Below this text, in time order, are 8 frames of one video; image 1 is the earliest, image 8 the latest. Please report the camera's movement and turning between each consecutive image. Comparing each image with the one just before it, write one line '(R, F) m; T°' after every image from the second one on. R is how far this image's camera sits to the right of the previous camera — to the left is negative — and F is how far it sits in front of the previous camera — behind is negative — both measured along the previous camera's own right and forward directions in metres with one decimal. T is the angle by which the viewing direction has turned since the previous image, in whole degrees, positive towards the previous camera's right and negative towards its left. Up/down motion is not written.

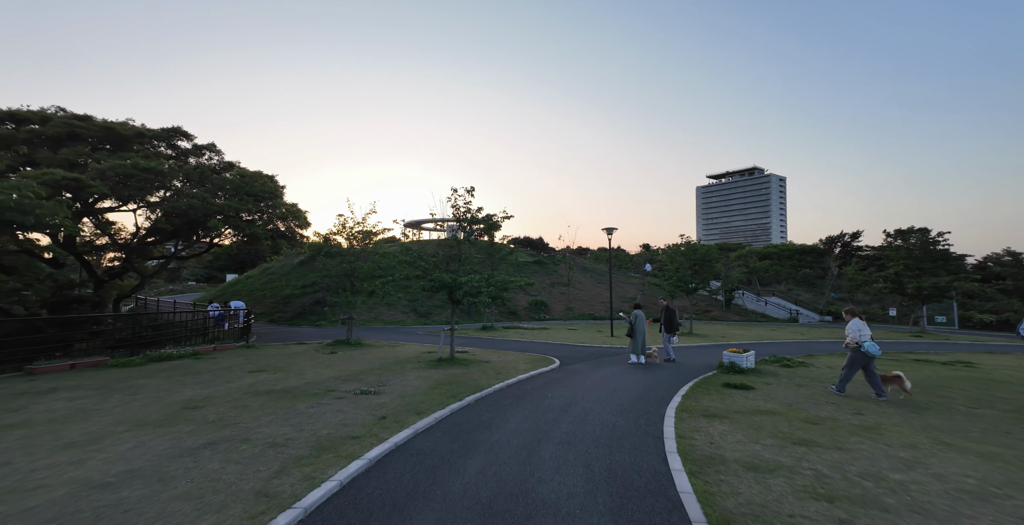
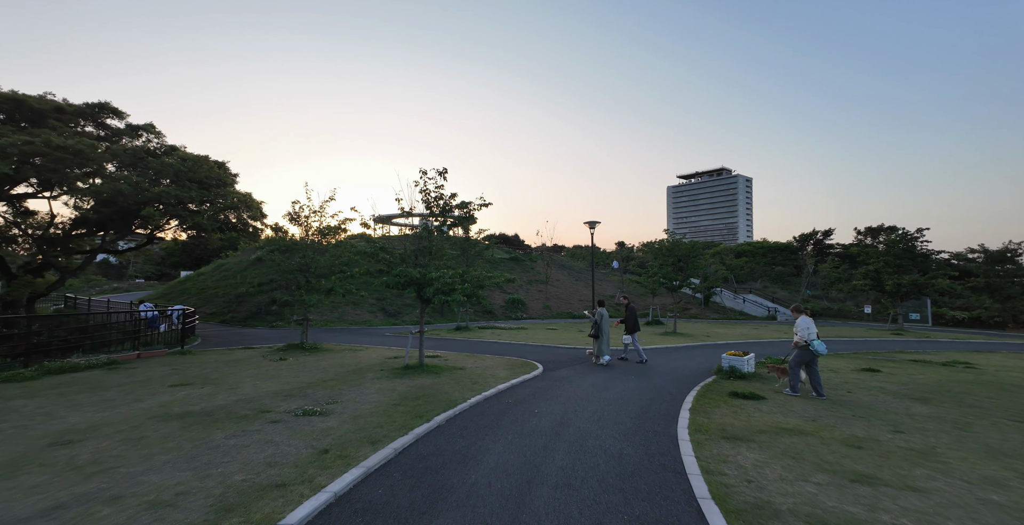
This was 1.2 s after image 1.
(-0.1, +1.5) m; +3°
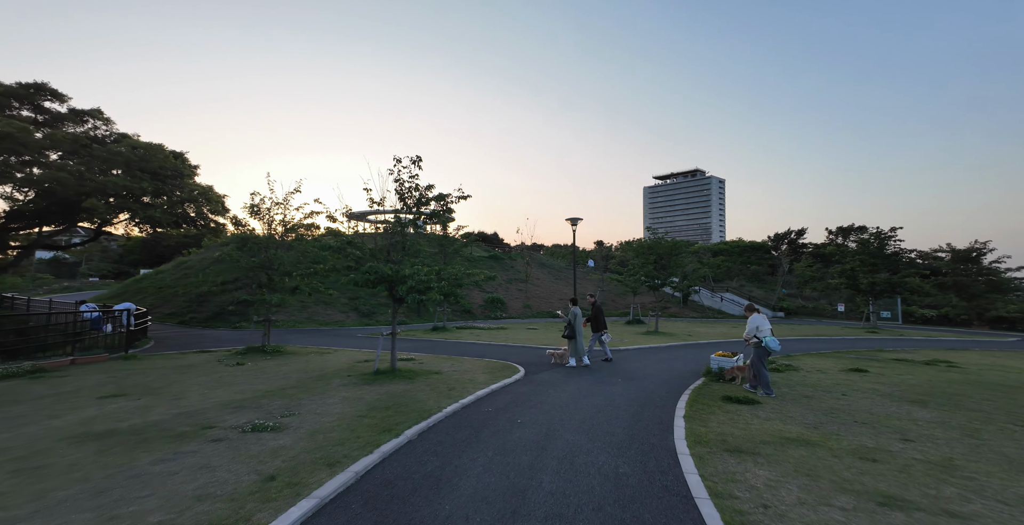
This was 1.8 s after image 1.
(0.0, +0.7) m; +3°
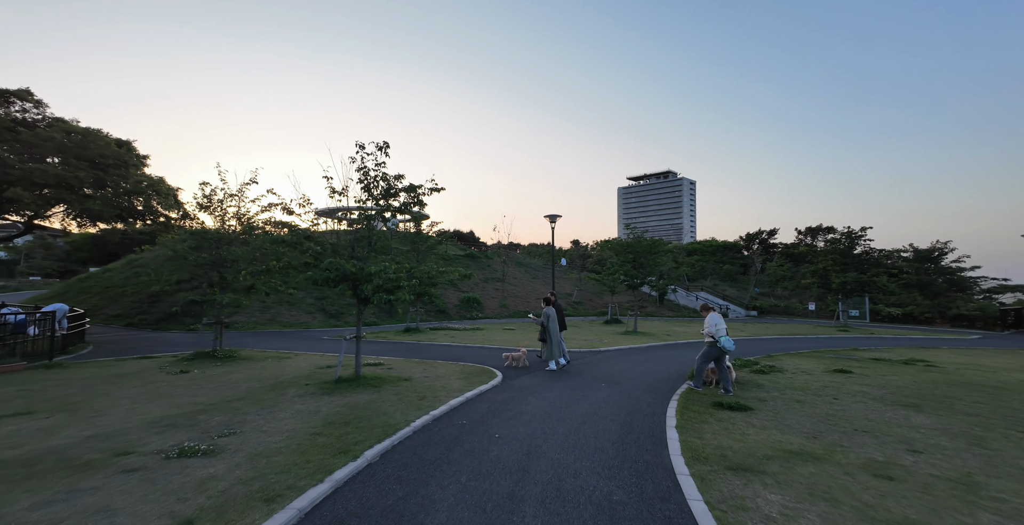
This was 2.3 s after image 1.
(0.0, +0.7) m; +3°
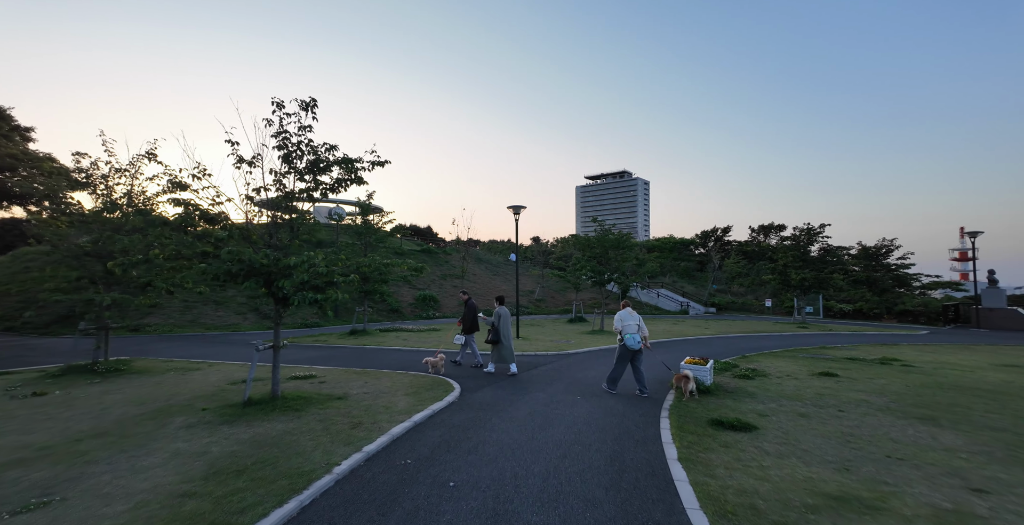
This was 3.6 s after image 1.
(0.0, +1.6) m; +5°
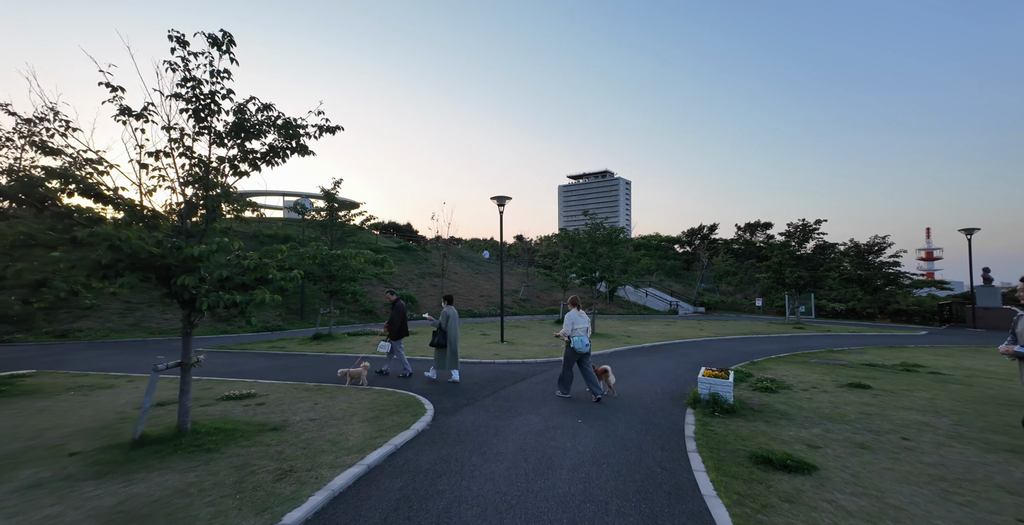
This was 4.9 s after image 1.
(0.0, +1.7) m; +2°
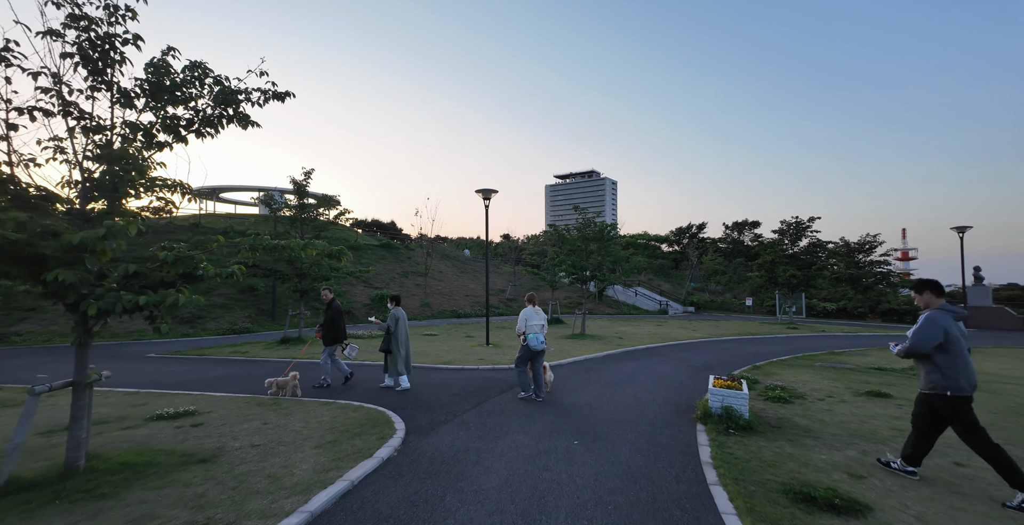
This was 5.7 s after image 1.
(0.0, +1.1) m; +1°
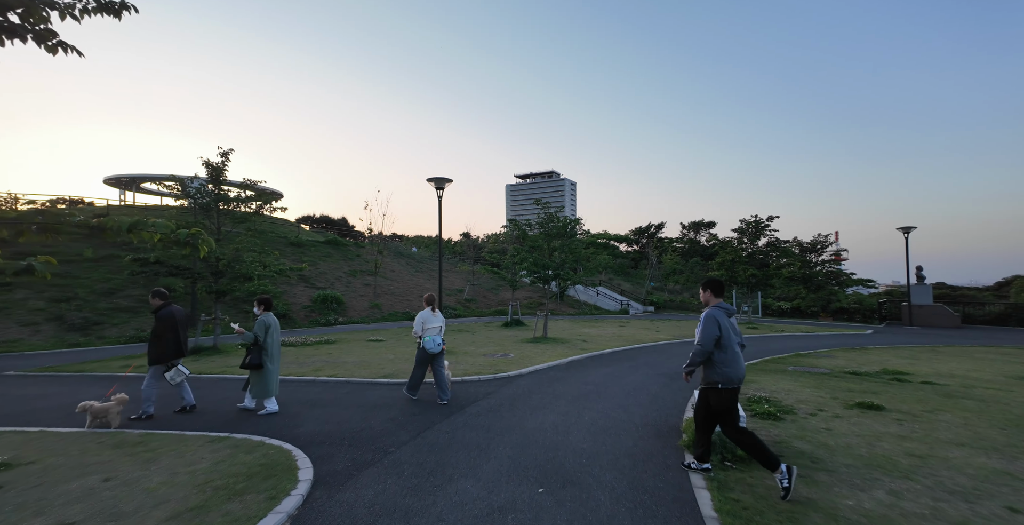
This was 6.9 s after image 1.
(+0.2, +1.5) m; +5°
